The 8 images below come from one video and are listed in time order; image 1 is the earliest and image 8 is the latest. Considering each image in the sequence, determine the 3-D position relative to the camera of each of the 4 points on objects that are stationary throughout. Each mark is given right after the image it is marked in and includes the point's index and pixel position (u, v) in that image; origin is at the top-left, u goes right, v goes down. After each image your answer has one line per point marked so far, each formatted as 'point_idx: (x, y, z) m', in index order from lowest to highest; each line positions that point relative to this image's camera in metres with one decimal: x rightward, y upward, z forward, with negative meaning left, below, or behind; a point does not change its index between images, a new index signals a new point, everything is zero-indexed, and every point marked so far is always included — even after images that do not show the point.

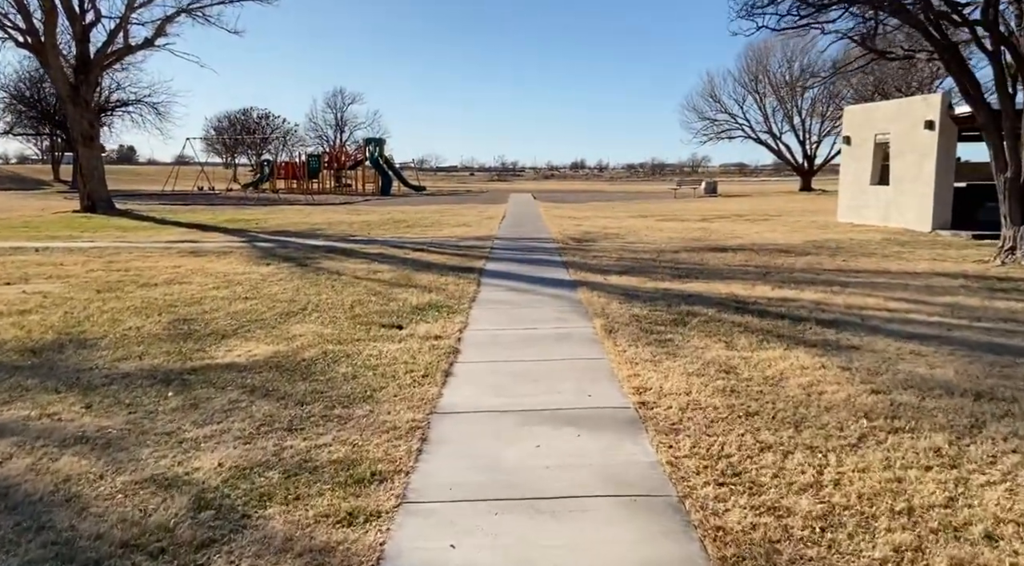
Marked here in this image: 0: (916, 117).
0: (+8.7, +3.6, +14.5) m
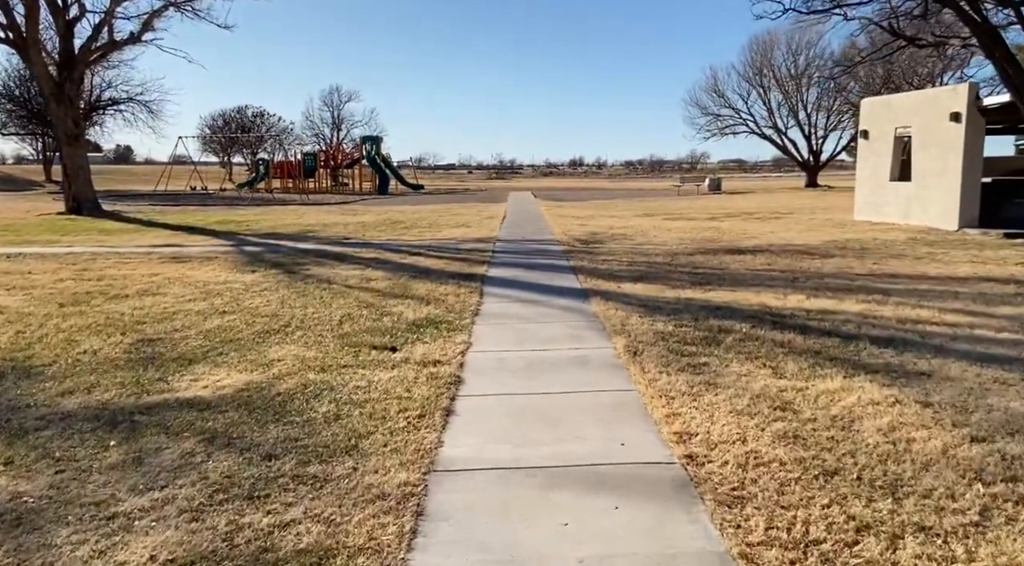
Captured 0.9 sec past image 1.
0: (+8.7, +3.5, +13.7) m
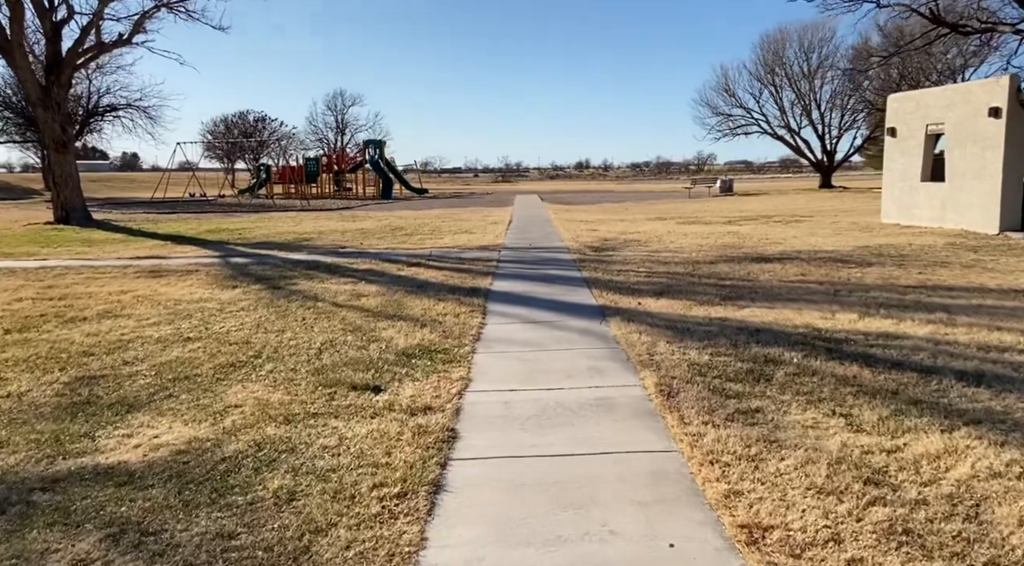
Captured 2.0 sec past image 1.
0: (+8.8, +3.4, +12.7) m
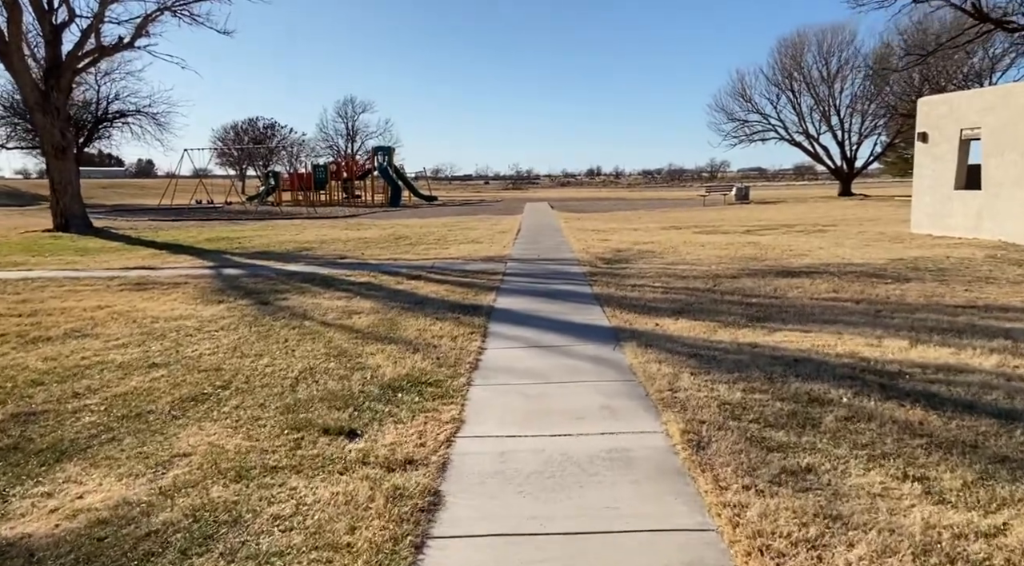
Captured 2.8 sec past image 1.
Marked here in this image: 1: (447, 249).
0: (+9.0, +3.1, +12.0) m
1: (-1.4, +0.7, +14.7) m
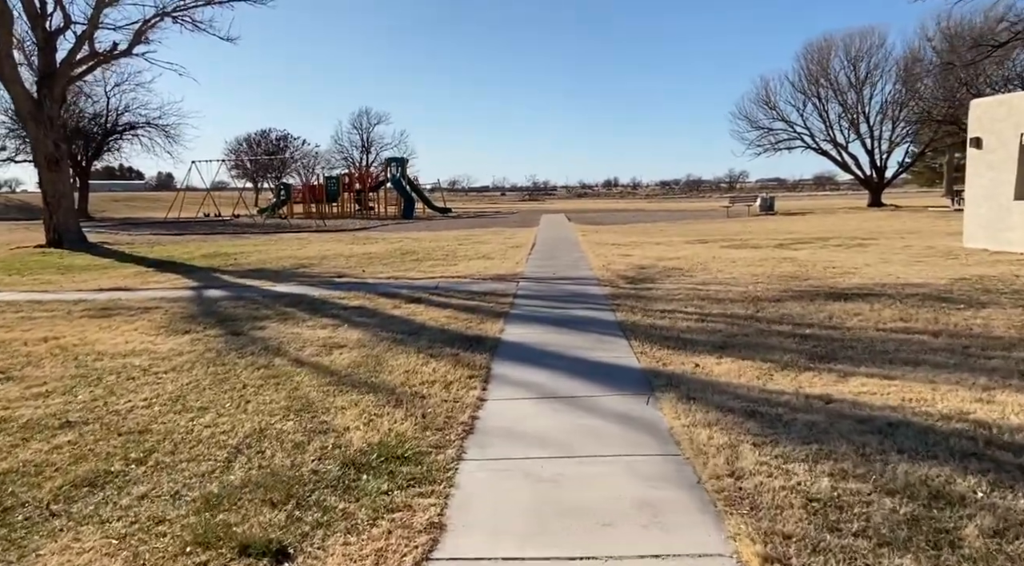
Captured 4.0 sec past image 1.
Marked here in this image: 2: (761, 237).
0: (+9.2, +2.8, +10.6) m
1: (-1.1, +0.3, +13.6) m
2: (+6.8, +1.2, +18.2) m
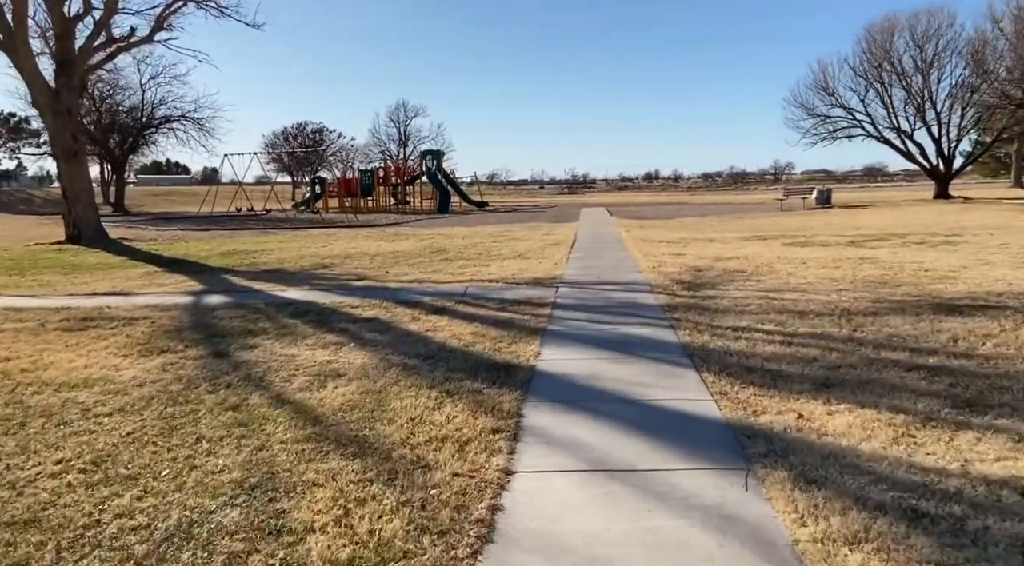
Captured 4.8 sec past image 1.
0: (+9.7, +2.7, +8.8) m
1: (-0.4, +0.3, +12.3) m
2: (+7.7, +1.2, +16.5) m
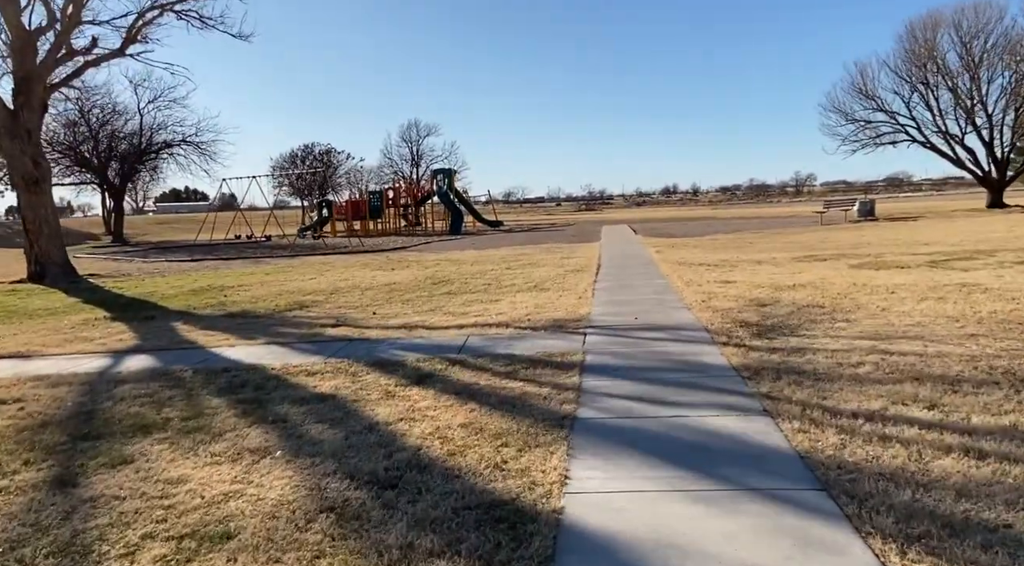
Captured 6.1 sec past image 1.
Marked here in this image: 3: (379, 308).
0: (+9.8, +2.4, +6.4) m
1: (-0.2, -0.3, +10.1) m
2: (+8.0, +0.7, +14.2) m
3: (-2.0, -0.4, +10.2) m
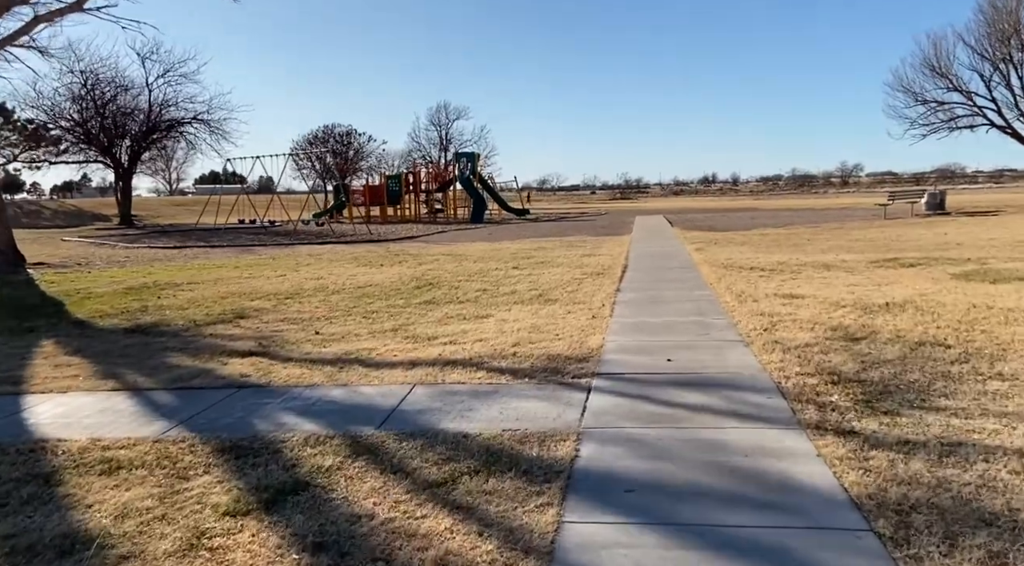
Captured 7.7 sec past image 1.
0: (+9.5, +2.0, +3.4) m
1: (-0.3, -0.4, +7.6) m
2: (+8.2, +0.4, +11.2) m
3: (-2.1, -0.5, +7.8) m
